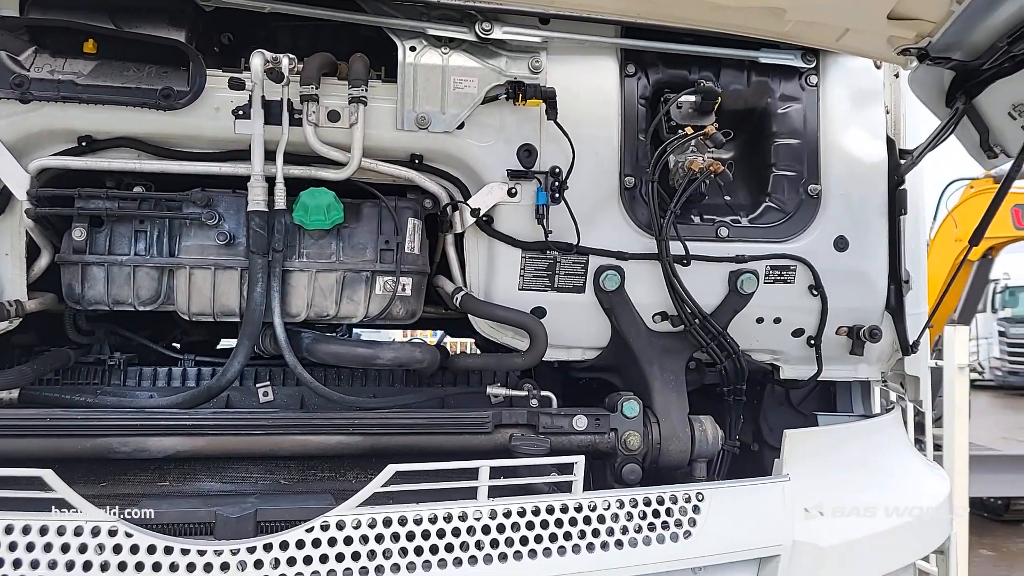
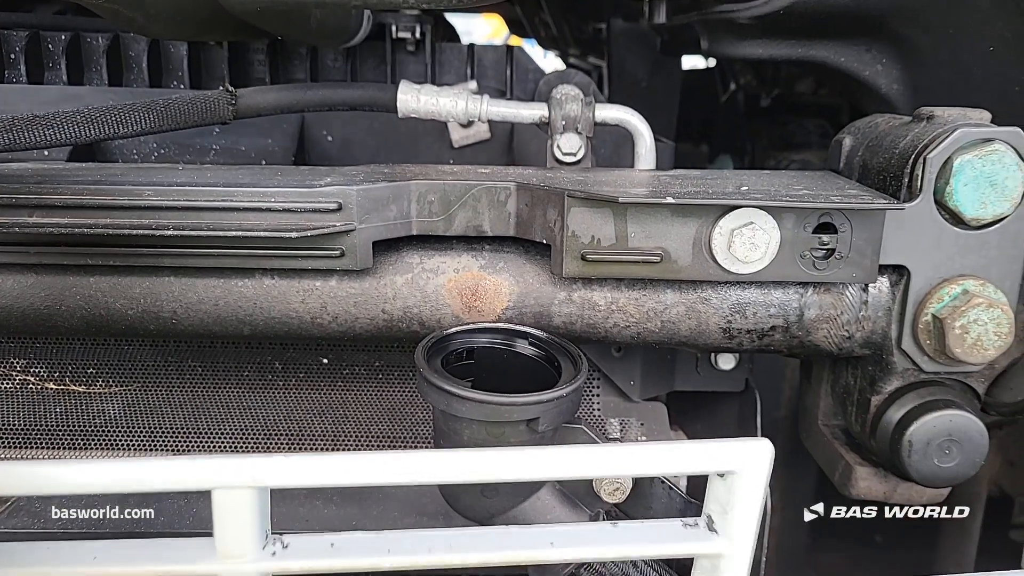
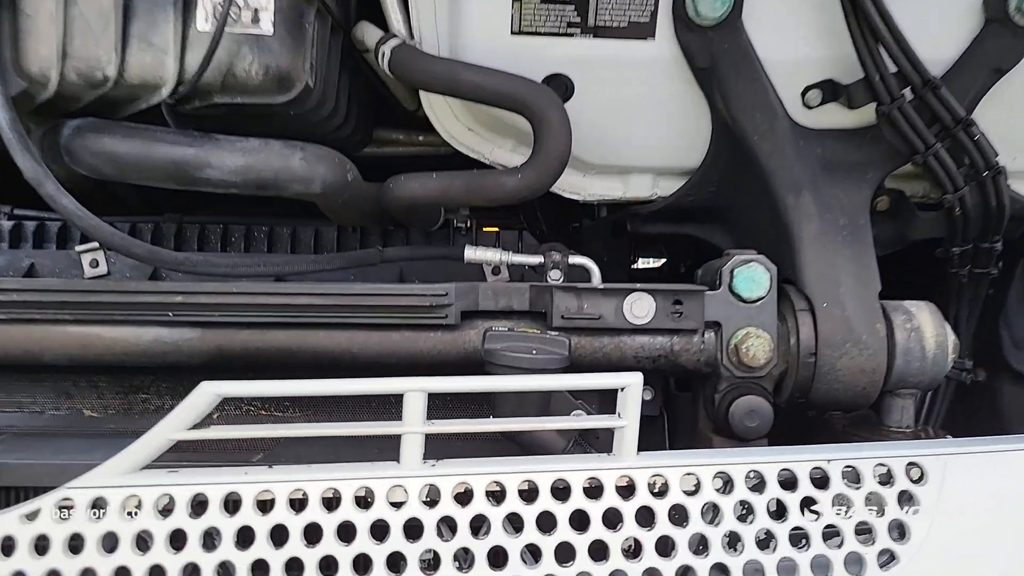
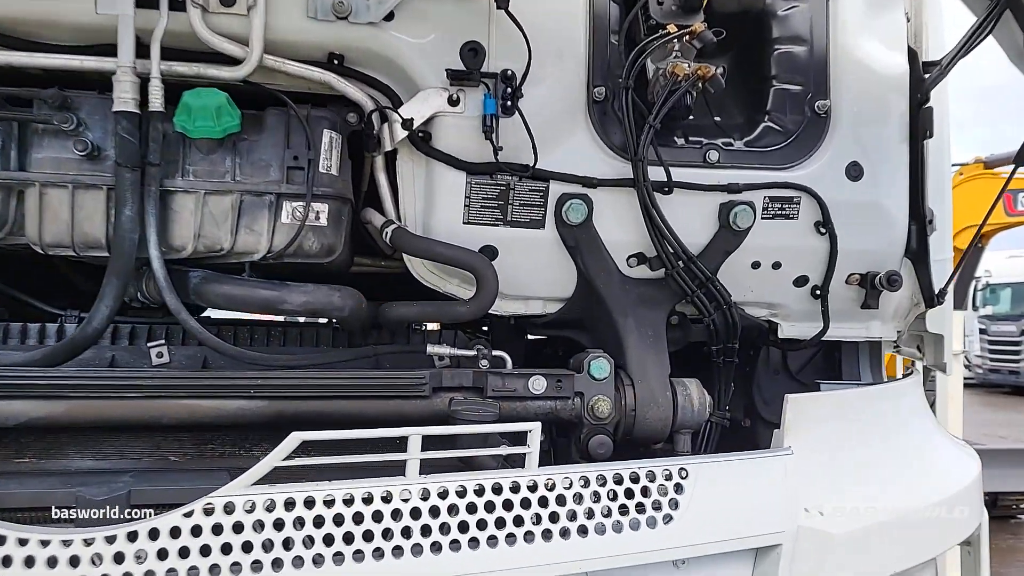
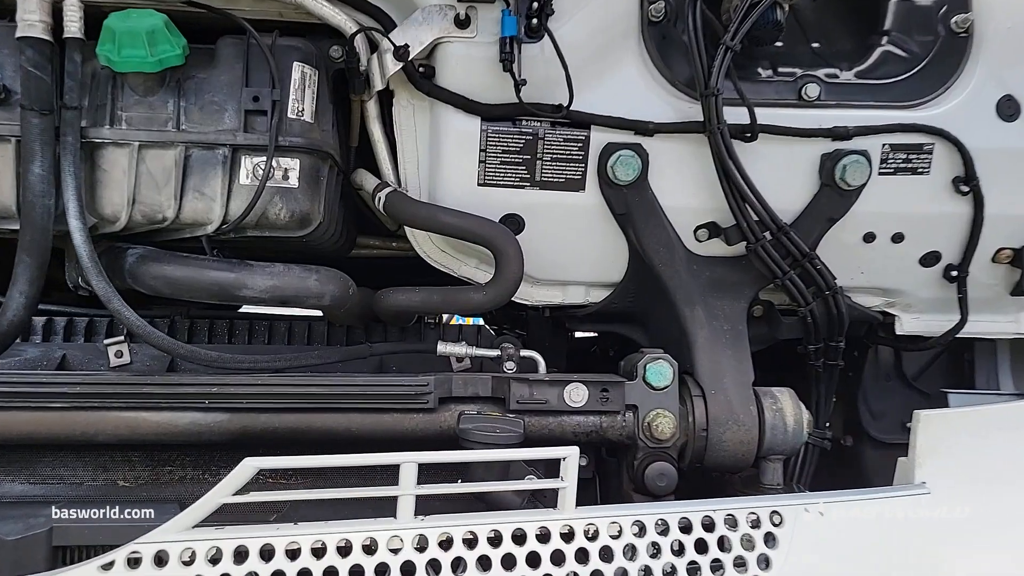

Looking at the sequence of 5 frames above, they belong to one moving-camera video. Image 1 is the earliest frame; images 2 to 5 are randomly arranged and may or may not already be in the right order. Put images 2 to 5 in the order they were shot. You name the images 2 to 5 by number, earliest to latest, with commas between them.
4, 5, 3, 2
